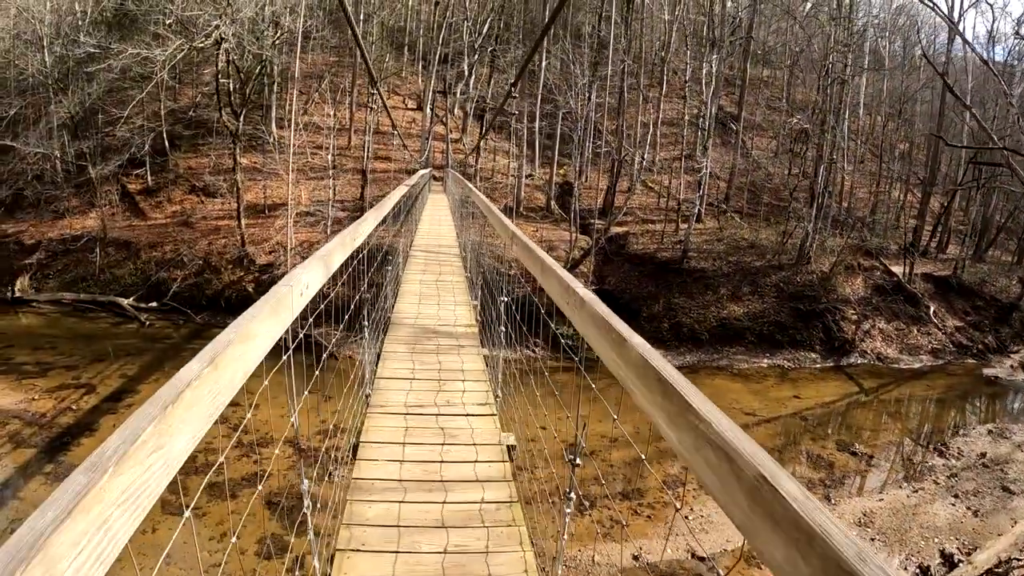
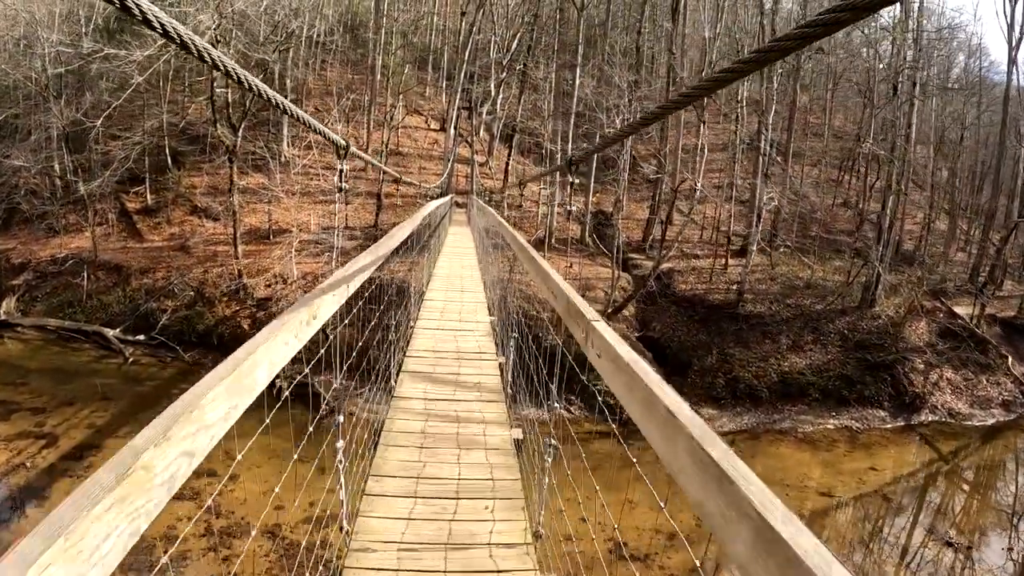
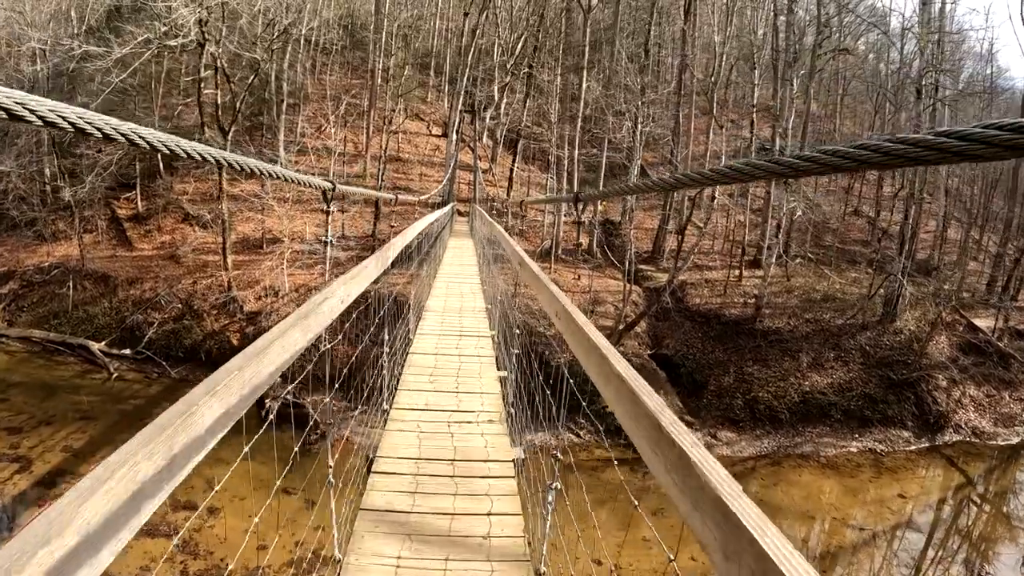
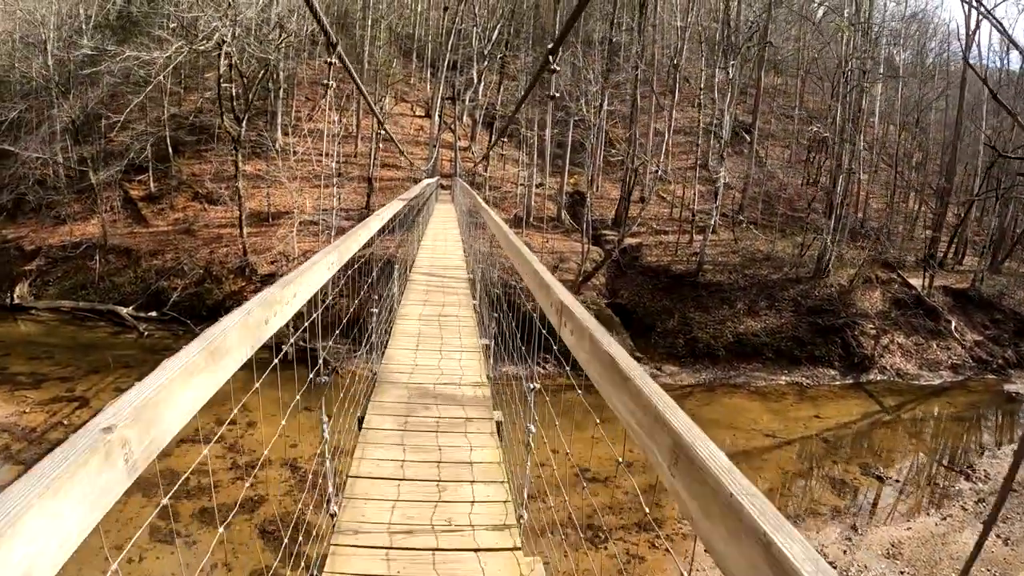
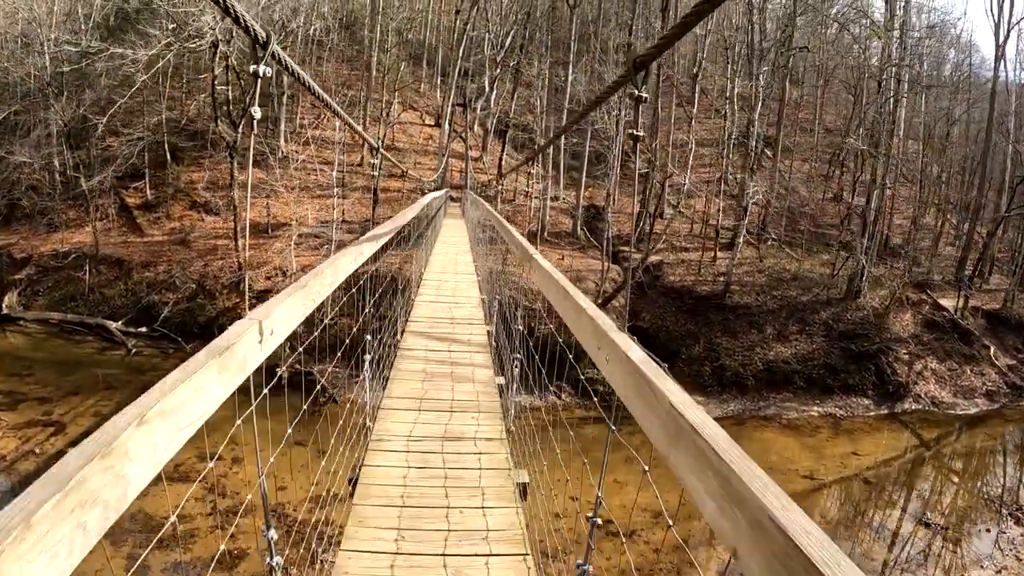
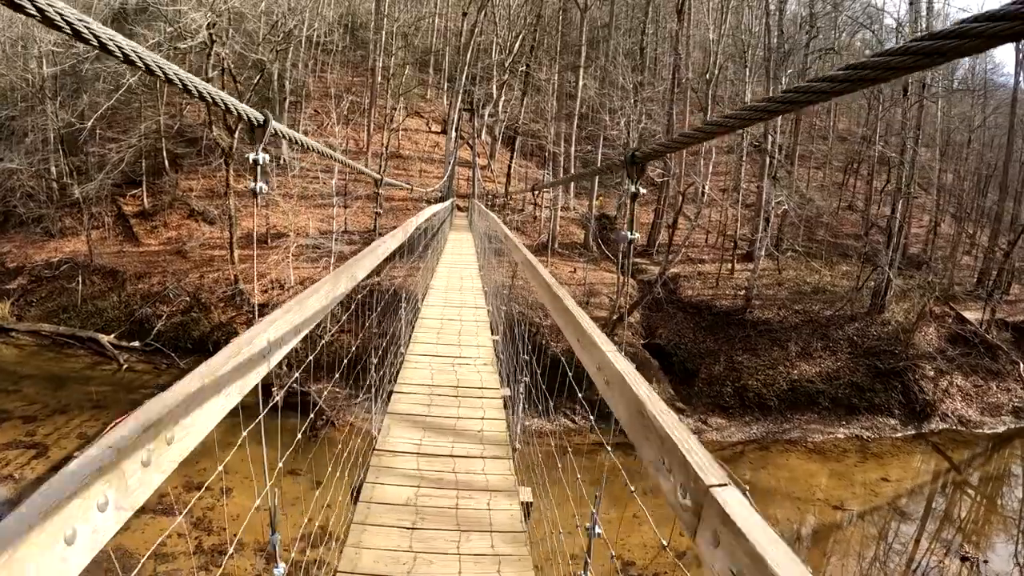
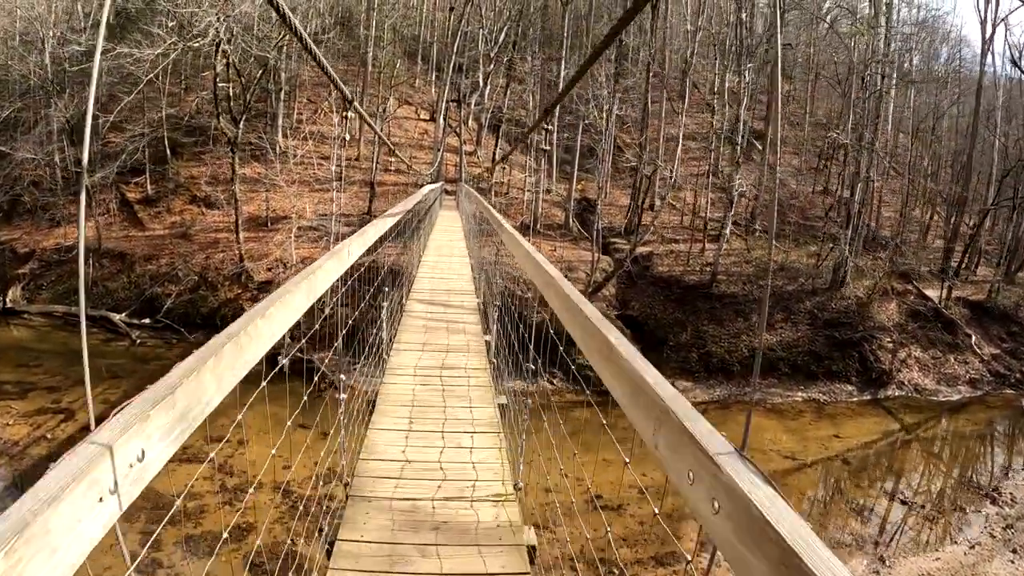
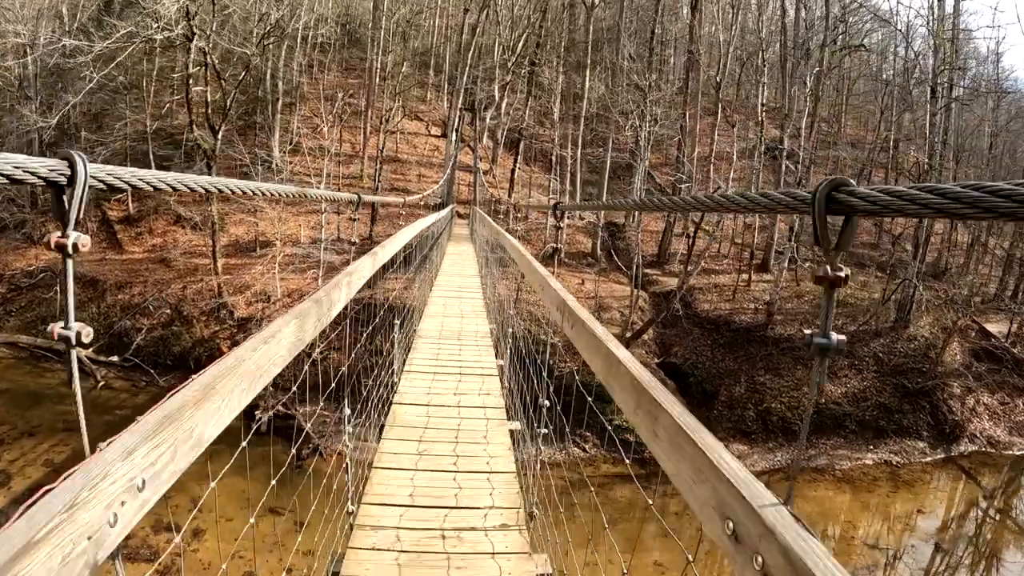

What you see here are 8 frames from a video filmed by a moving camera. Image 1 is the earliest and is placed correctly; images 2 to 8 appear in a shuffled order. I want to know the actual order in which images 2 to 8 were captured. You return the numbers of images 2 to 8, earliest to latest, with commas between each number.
4, 7, 5, 2, 6, 3, 8
